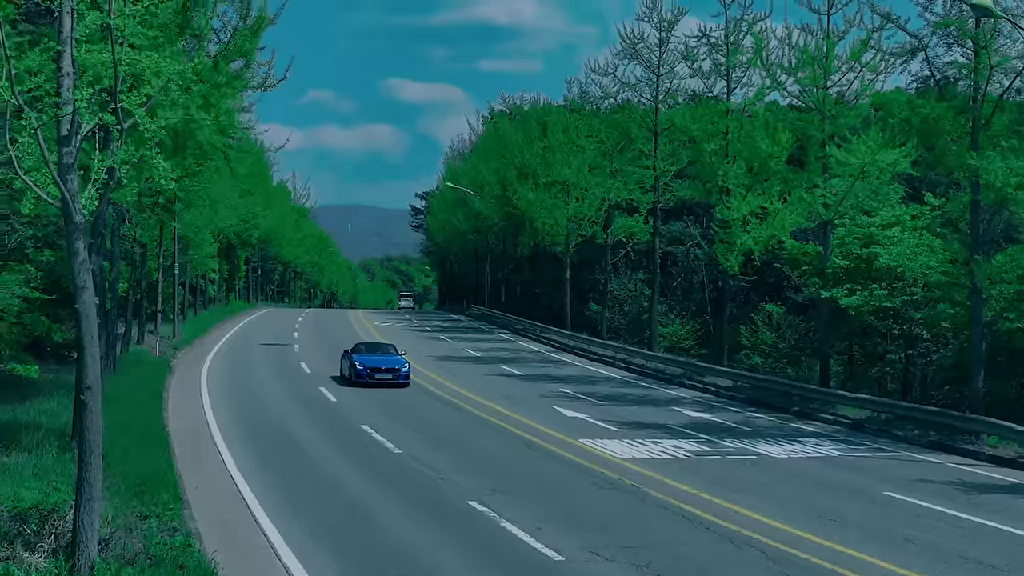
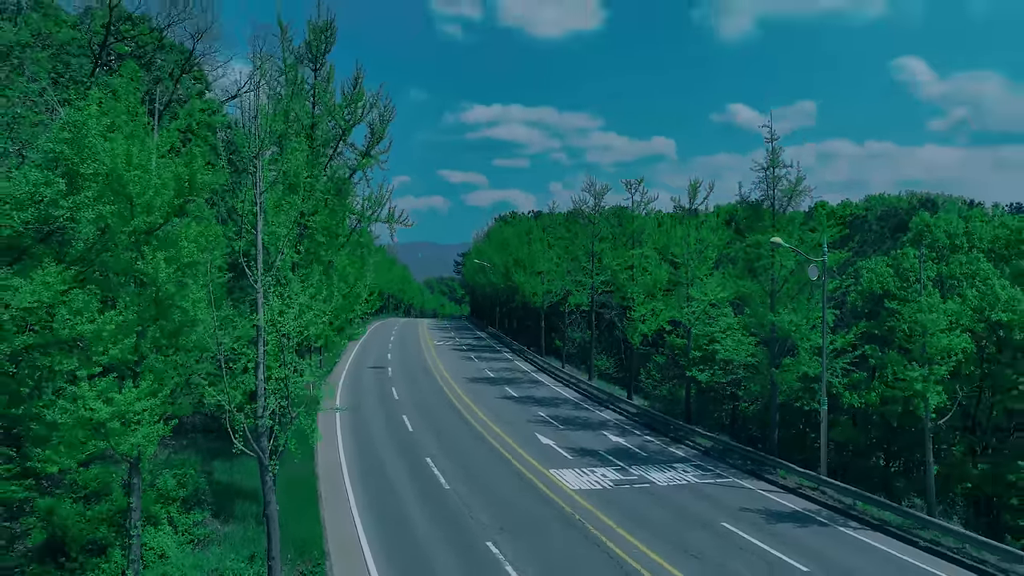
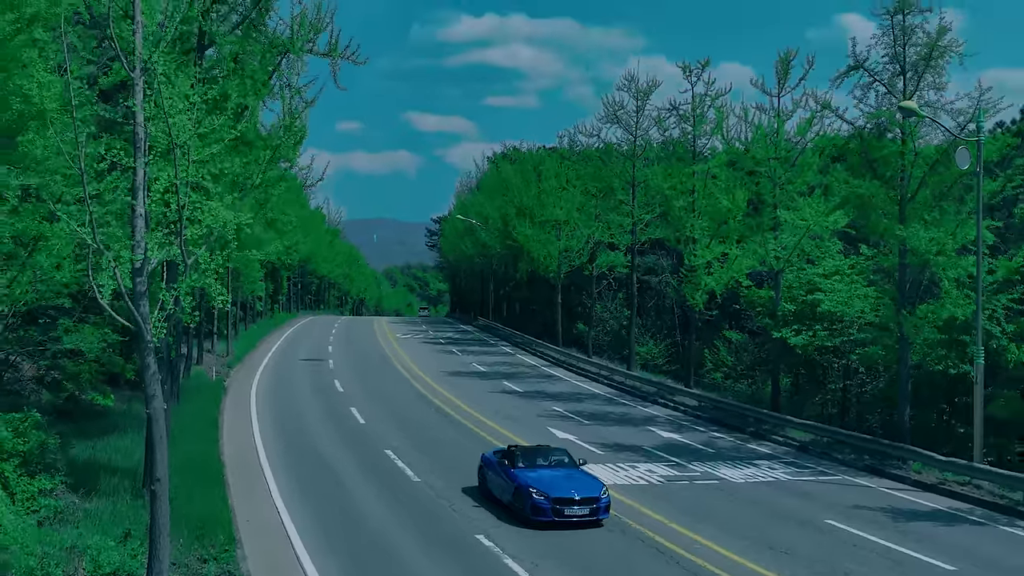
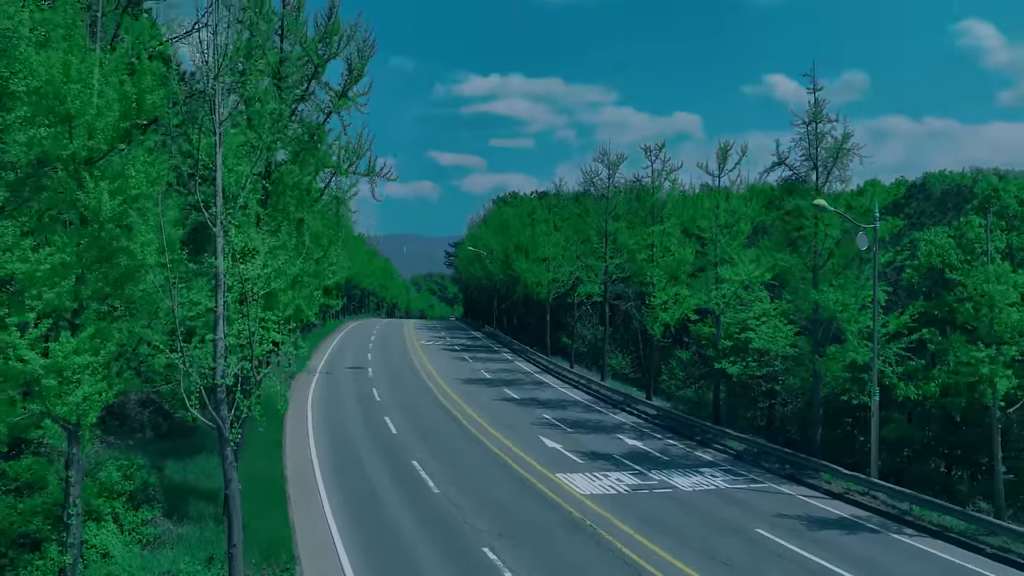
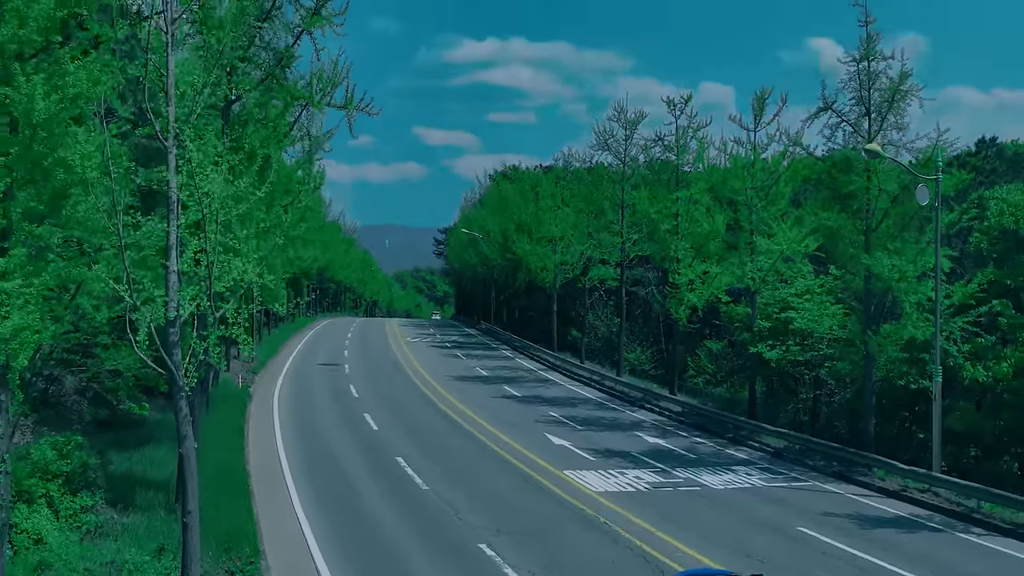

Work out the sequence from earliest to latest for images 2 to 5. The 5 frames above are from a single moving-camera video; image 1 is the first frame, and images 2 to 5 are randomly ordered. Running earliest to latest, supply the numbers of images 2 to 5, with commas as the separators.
3, 5, 4, 2
